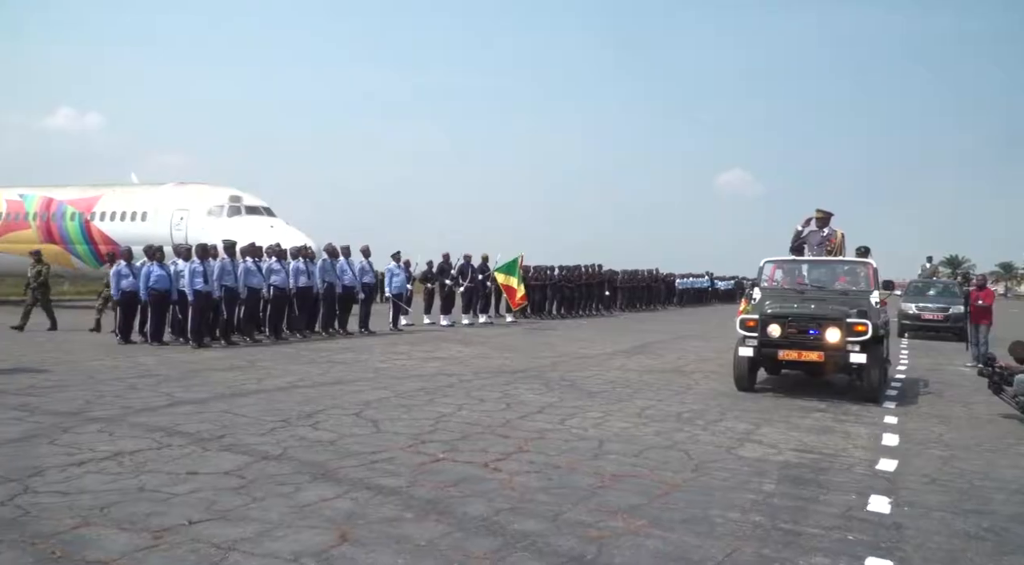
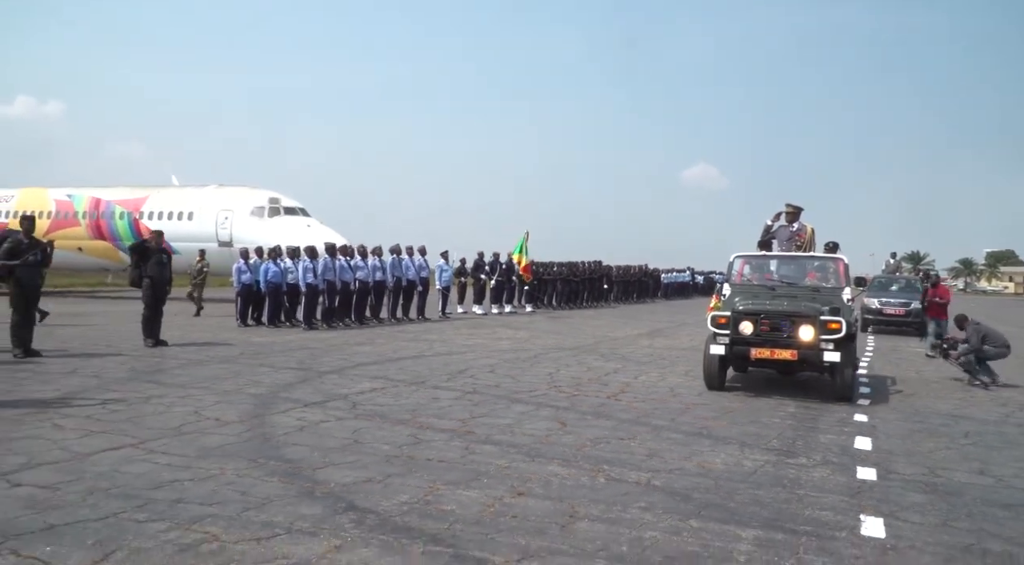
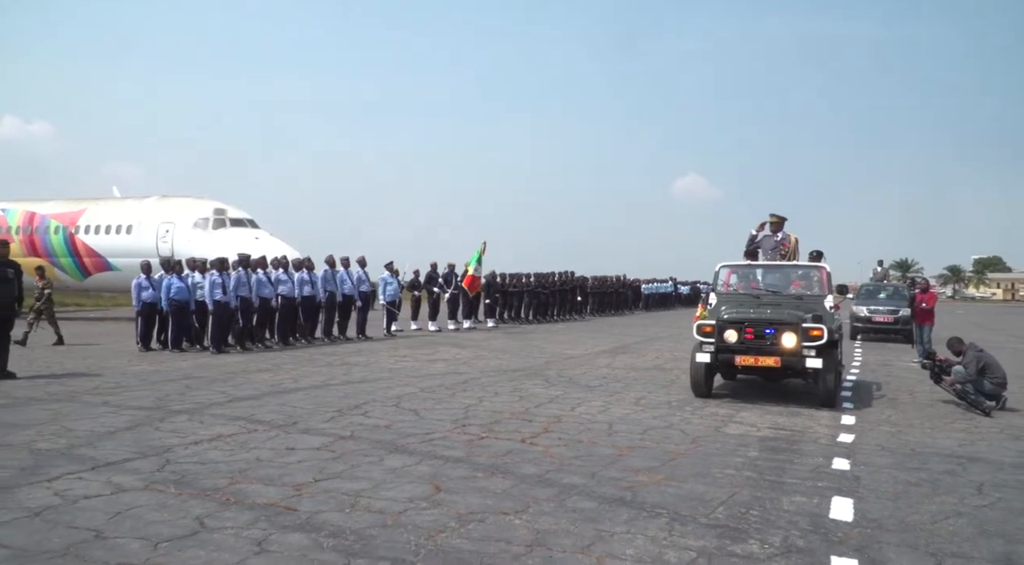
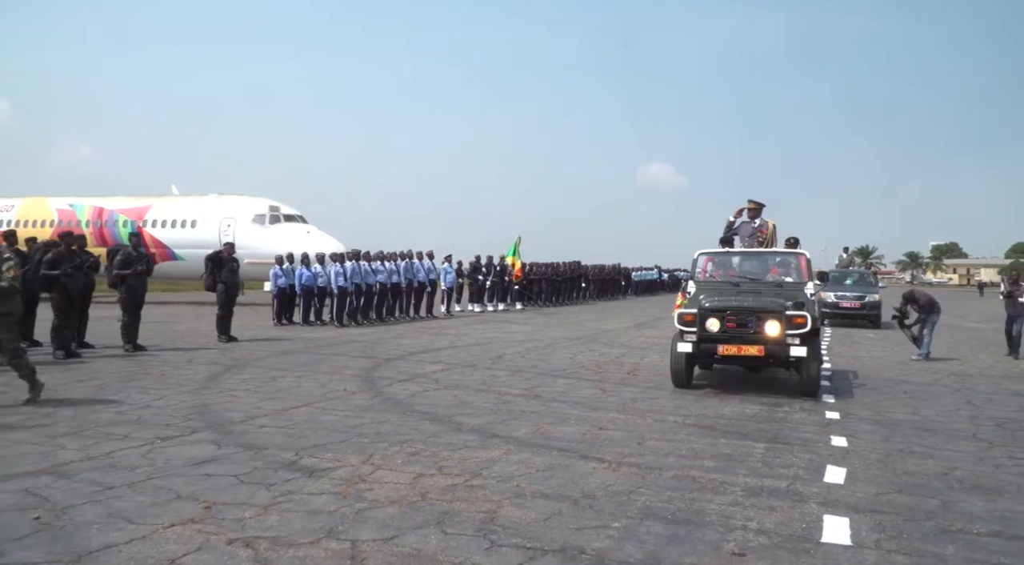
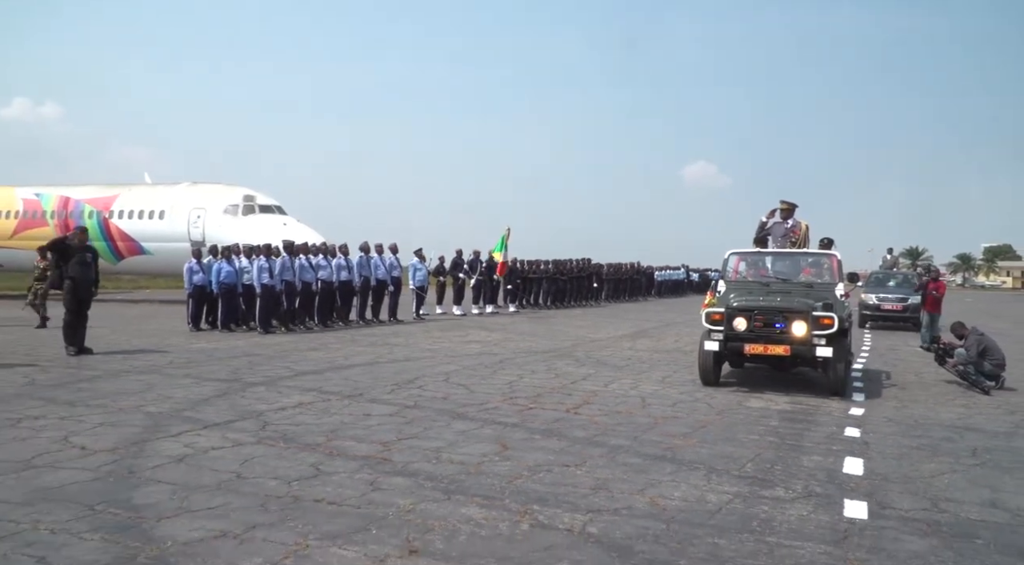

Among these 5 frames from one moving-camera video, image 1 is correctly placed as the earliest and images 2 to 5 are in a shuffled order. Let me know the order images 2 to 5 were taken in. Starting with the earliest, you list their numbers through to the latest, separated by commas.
3, 5, 2, 4
